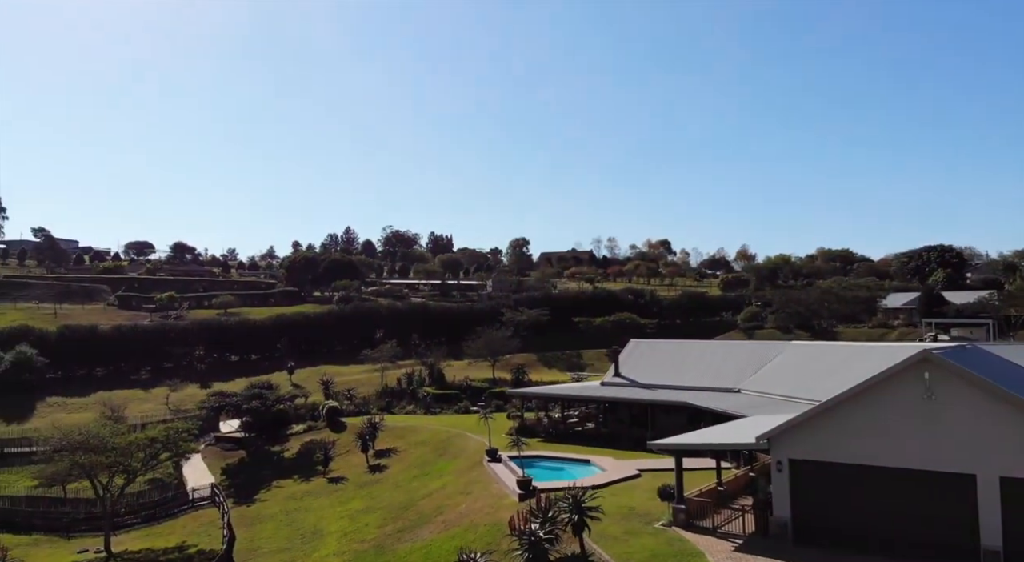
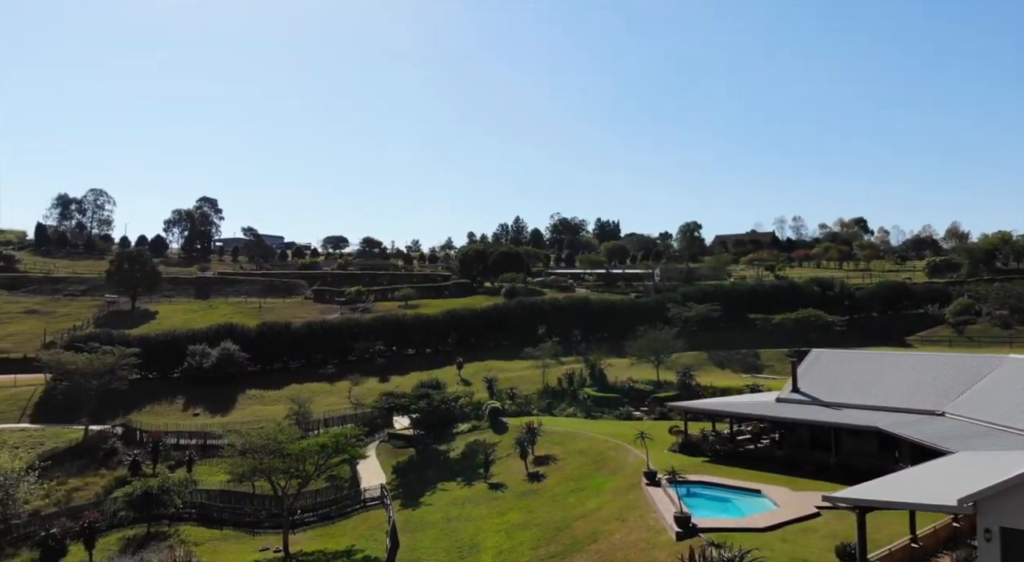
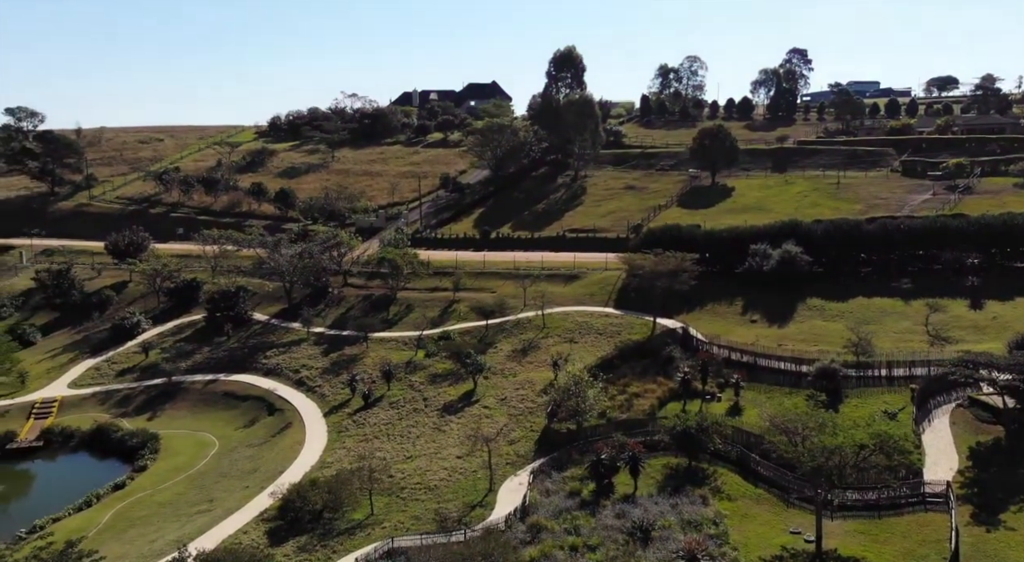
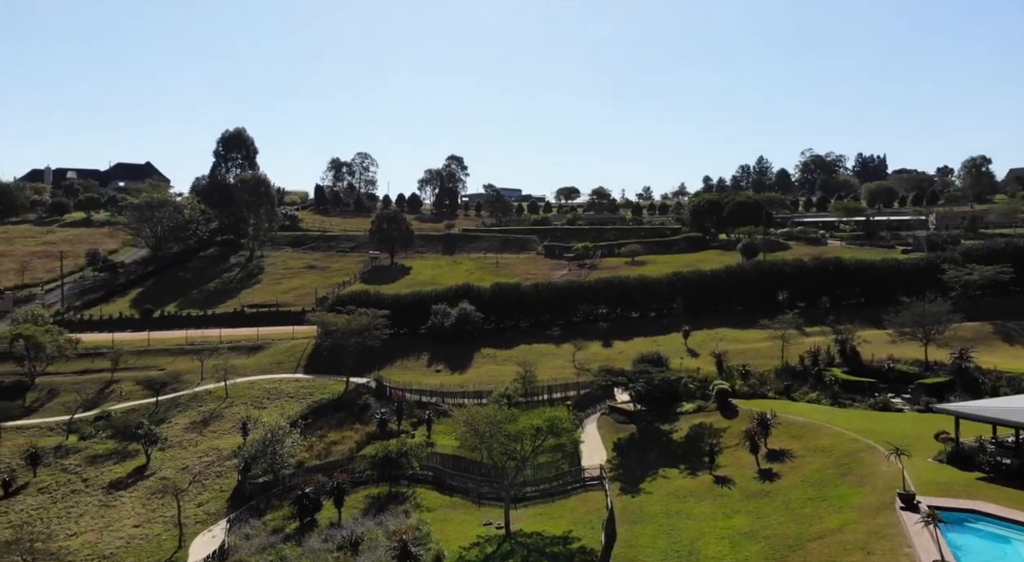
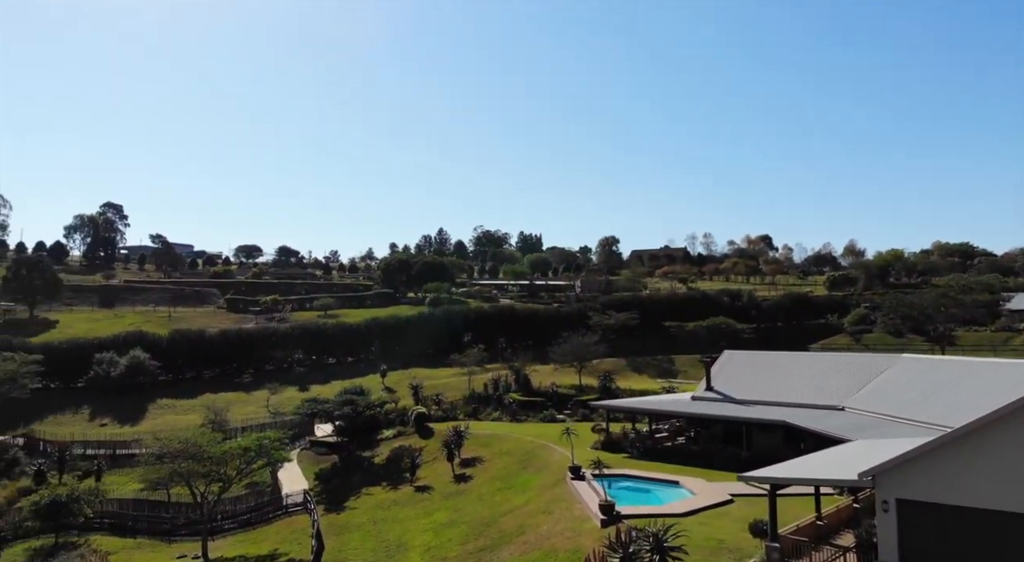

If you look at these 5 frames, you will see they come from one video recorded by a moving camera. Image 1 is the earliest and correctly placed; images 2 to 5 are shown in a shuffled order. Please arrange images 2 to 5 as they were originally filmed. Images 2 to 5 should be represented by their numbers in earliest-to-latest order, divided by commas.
5, 2, 4, 3
